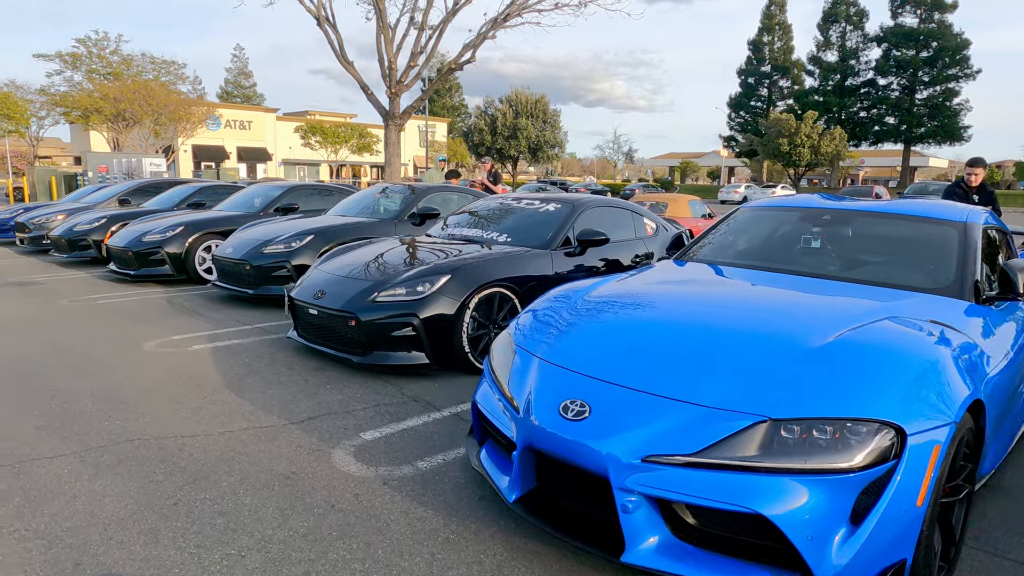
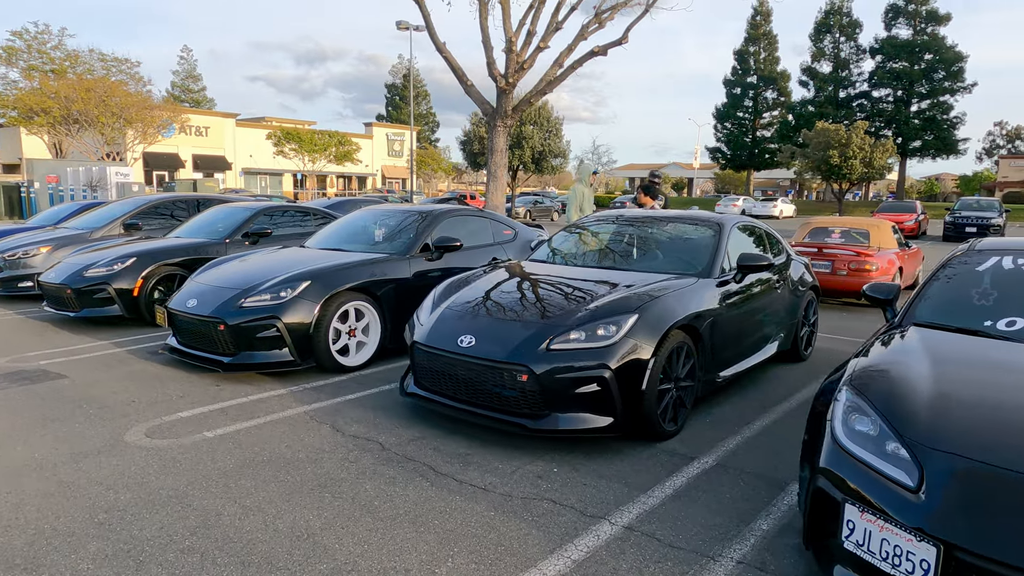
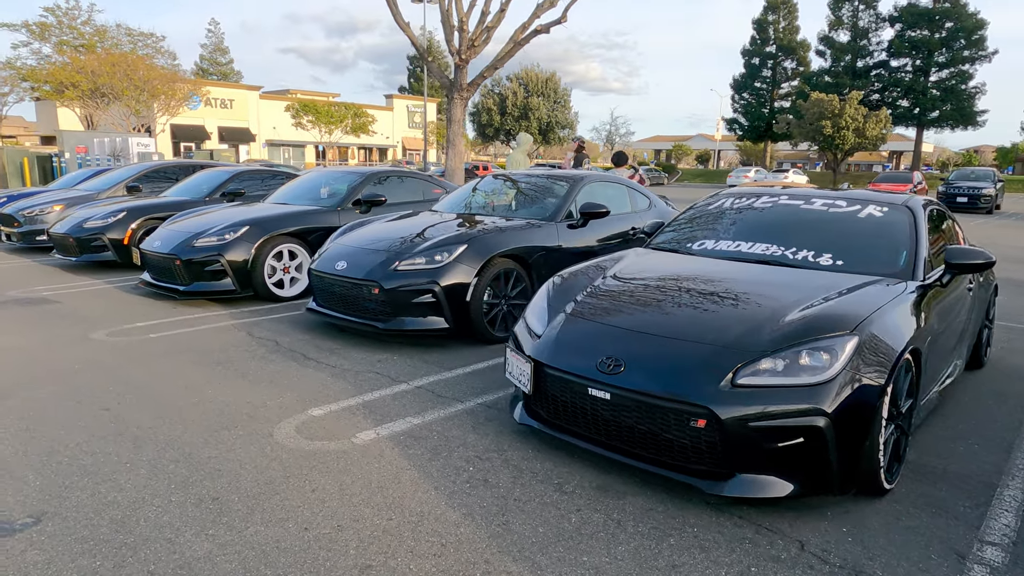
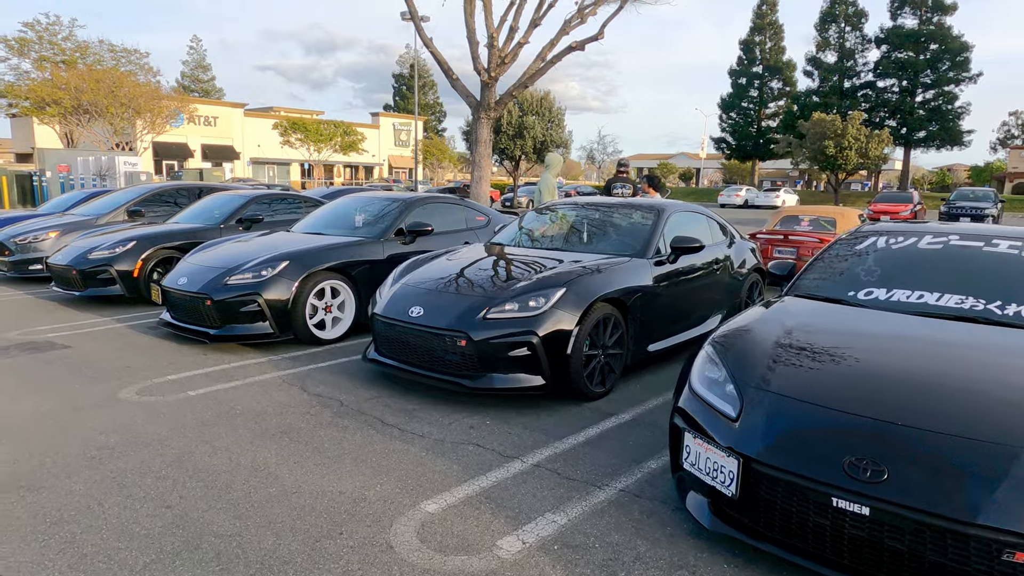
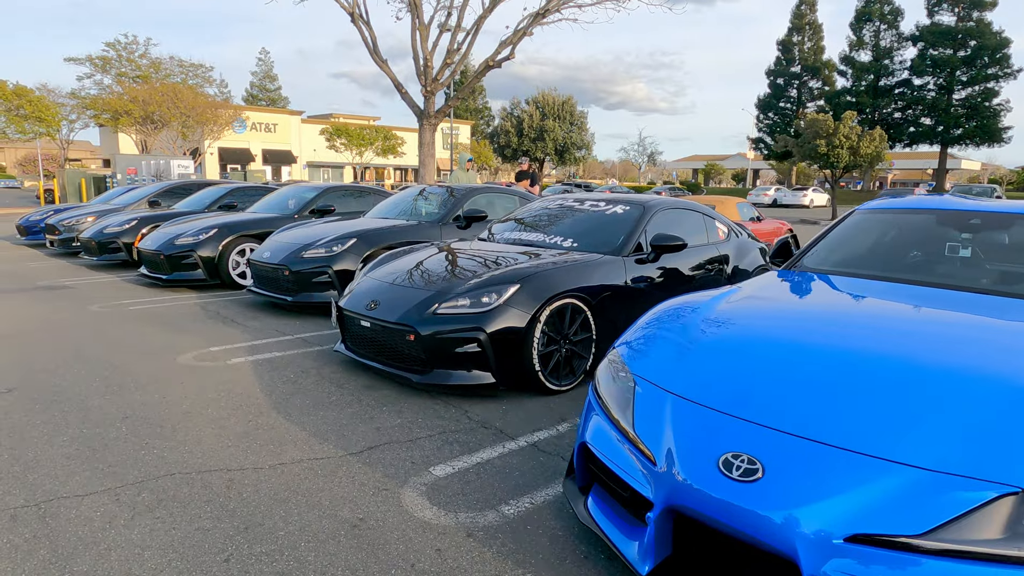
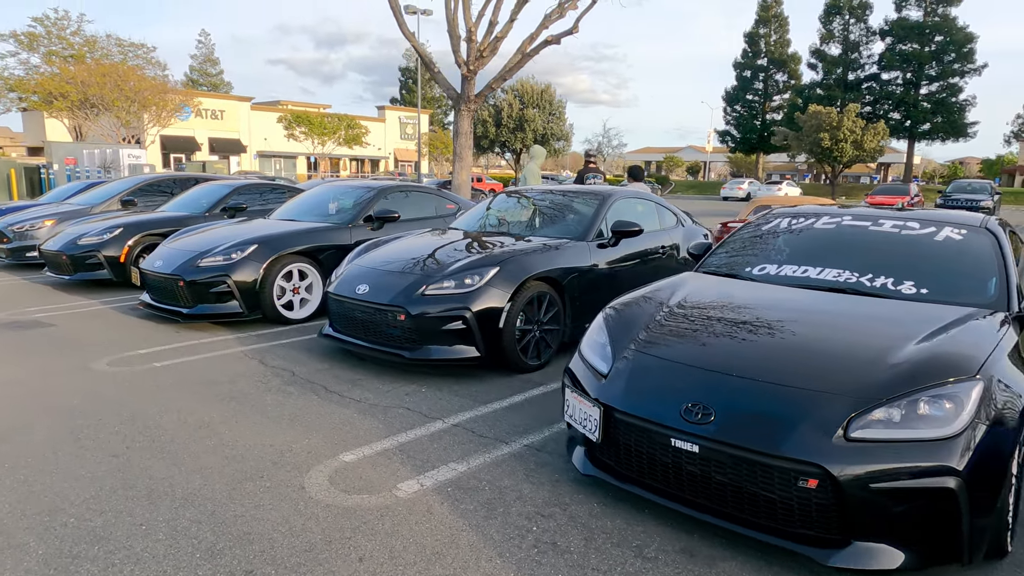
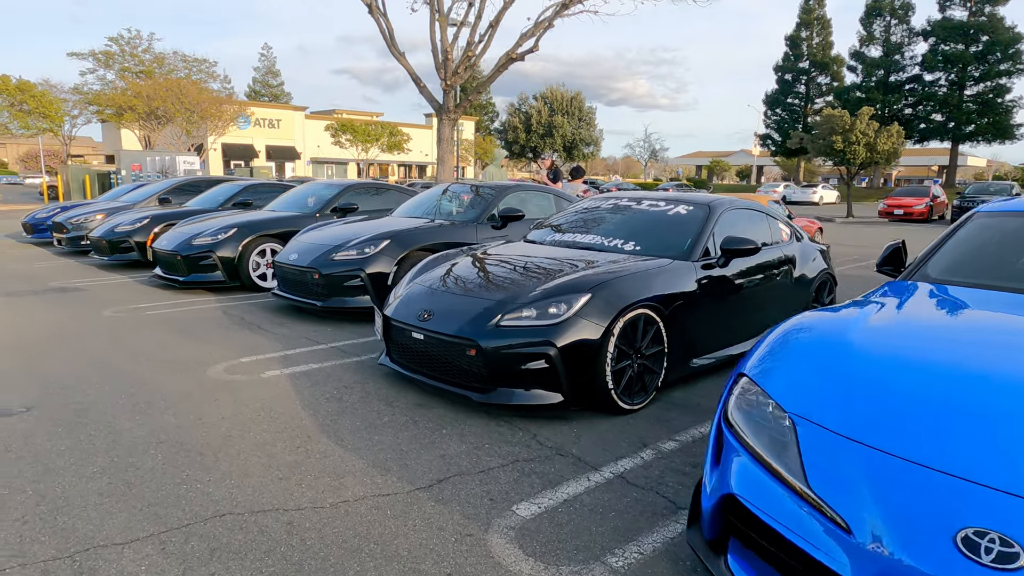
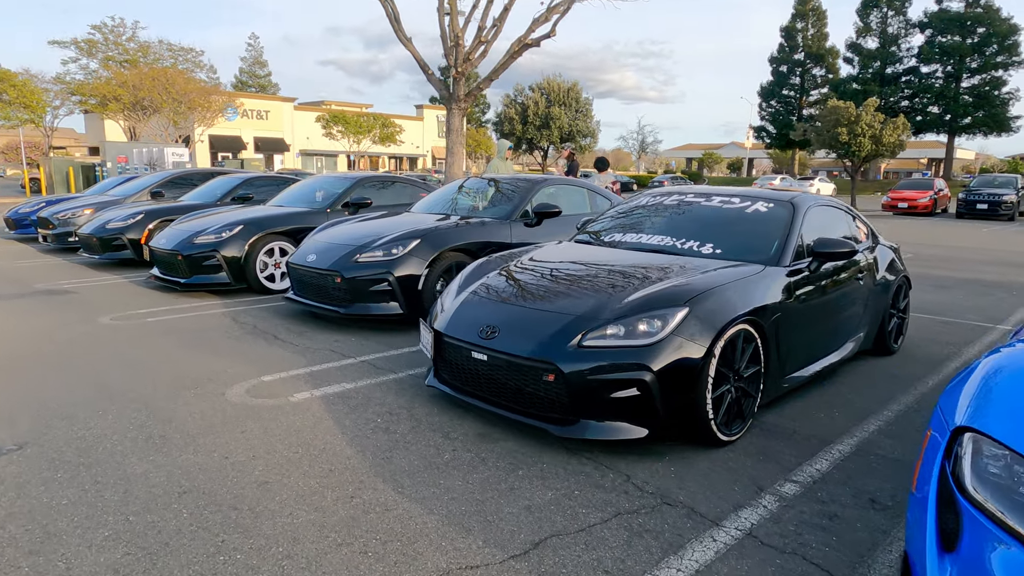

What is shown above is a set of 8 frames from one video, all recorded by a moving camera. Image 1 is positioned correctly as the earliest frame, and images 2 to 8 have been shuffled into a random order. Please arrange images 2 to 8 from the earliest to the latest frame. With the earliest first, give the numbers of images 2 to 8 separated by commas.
5, 7, 8, 3, 6, 4, 2
